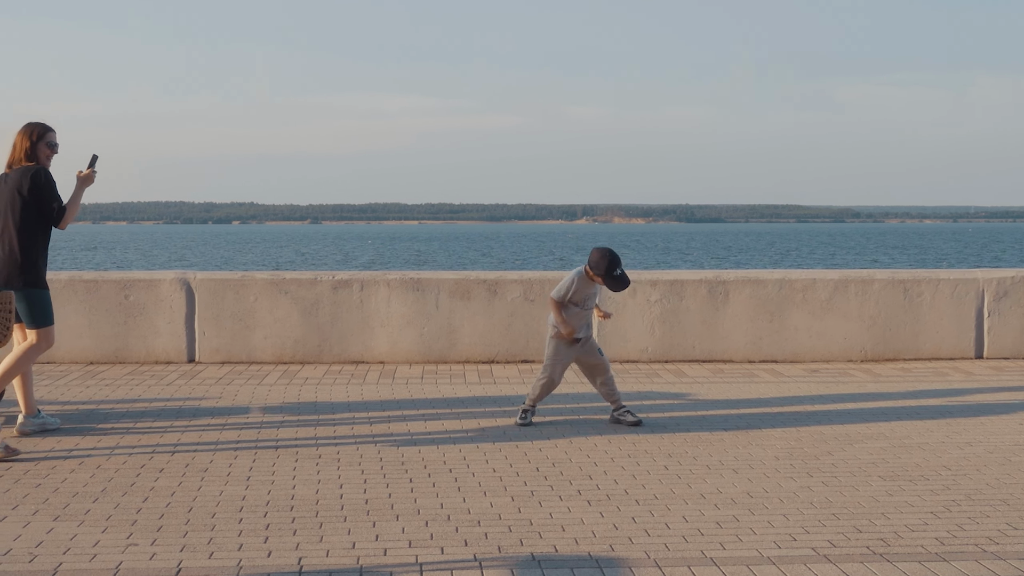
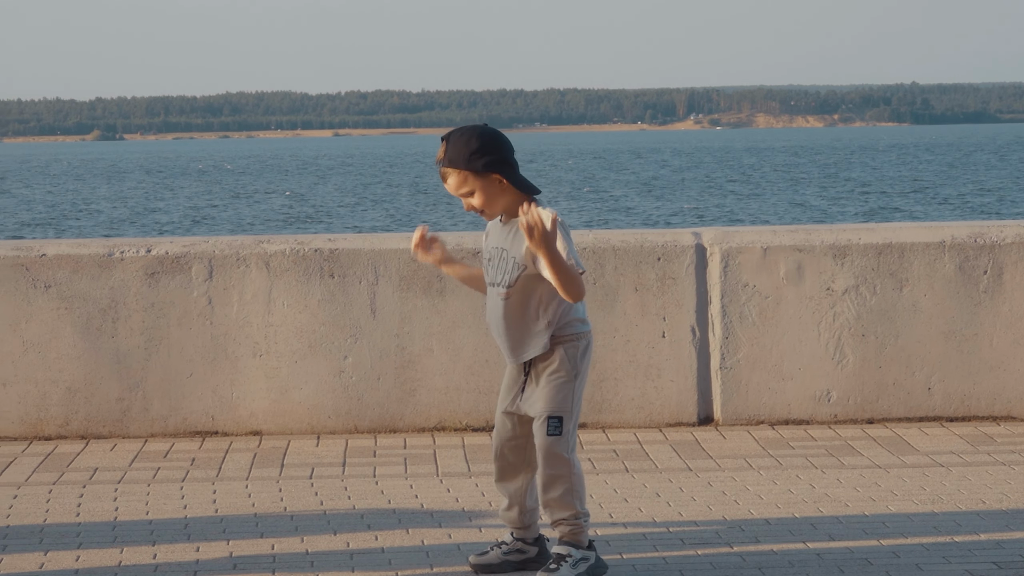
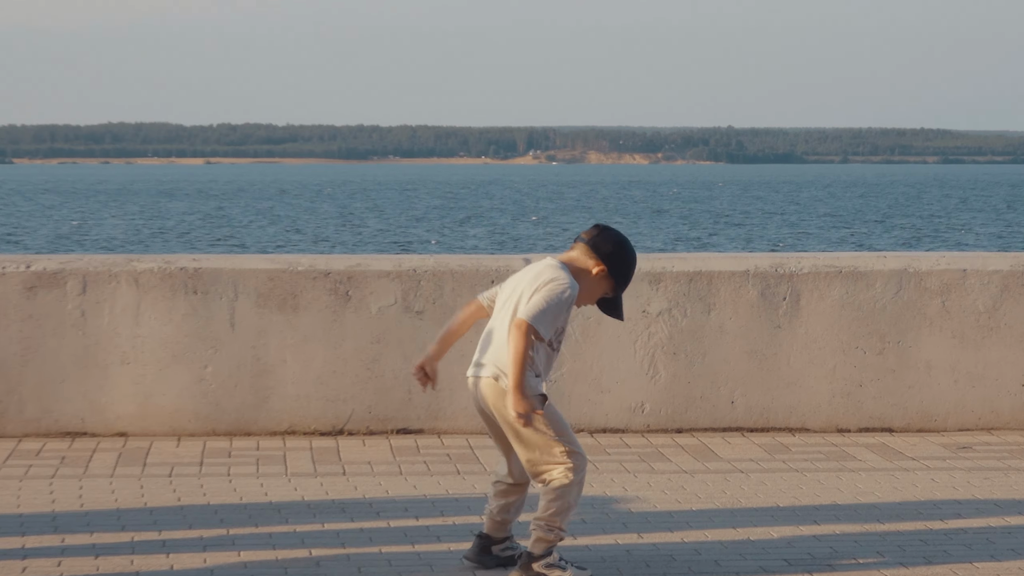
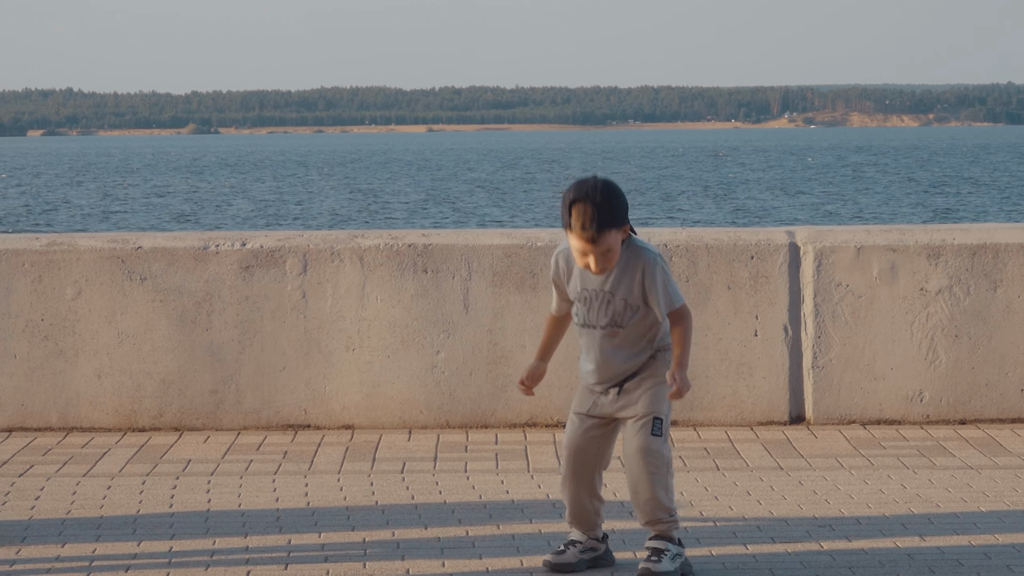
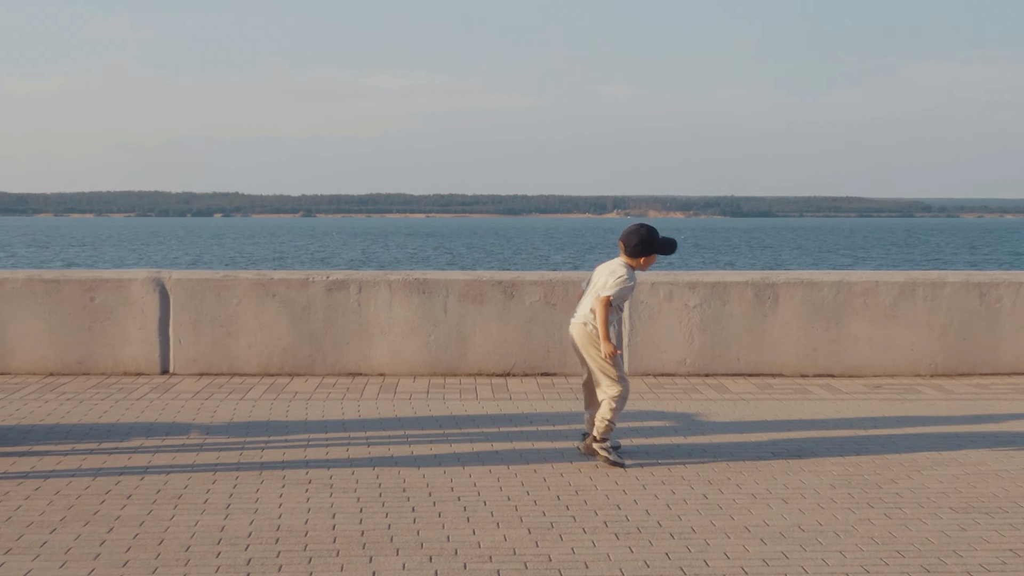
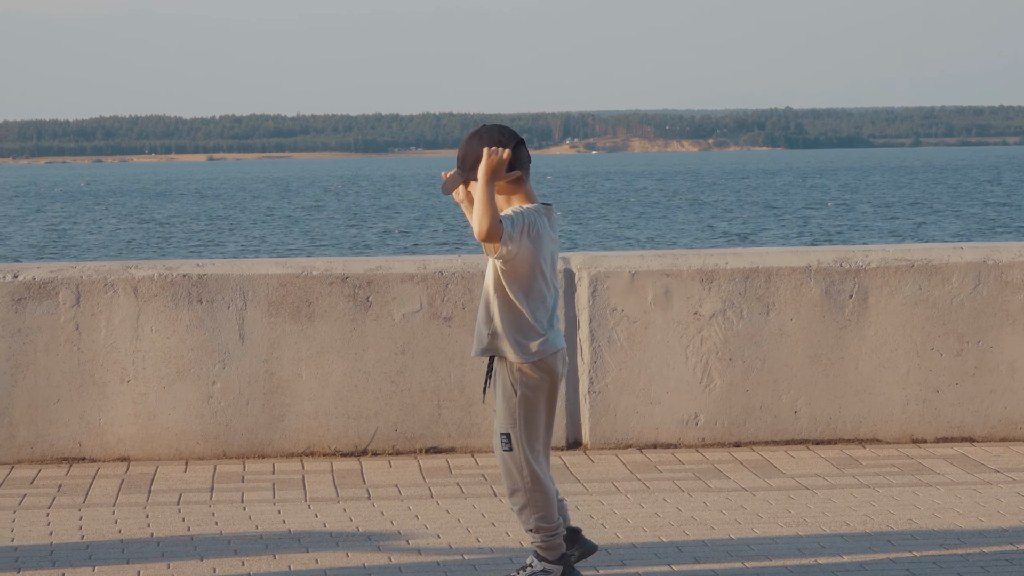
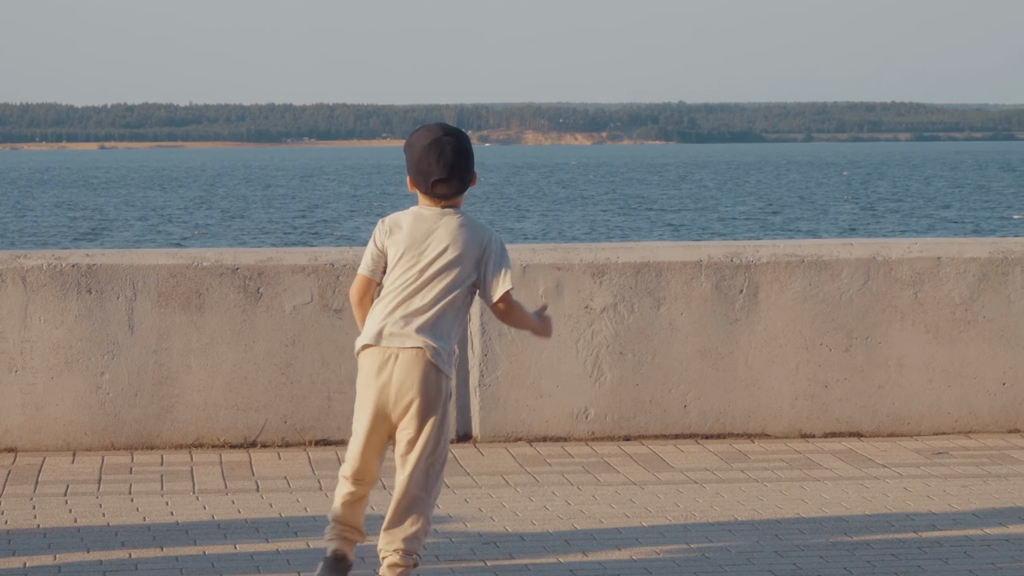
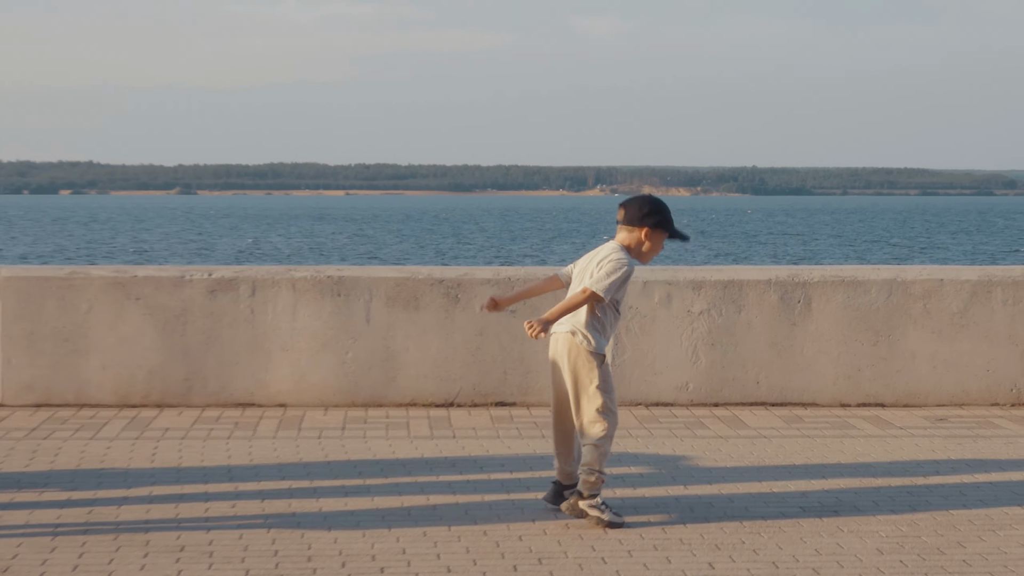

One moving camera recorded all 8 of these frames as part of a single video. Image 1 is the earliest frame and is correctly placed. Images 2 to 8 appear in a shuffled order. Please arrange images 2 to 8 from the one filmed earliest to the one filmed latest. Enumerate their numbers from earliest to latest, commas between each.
5, 8, 3, 7, 6, 2, 4
